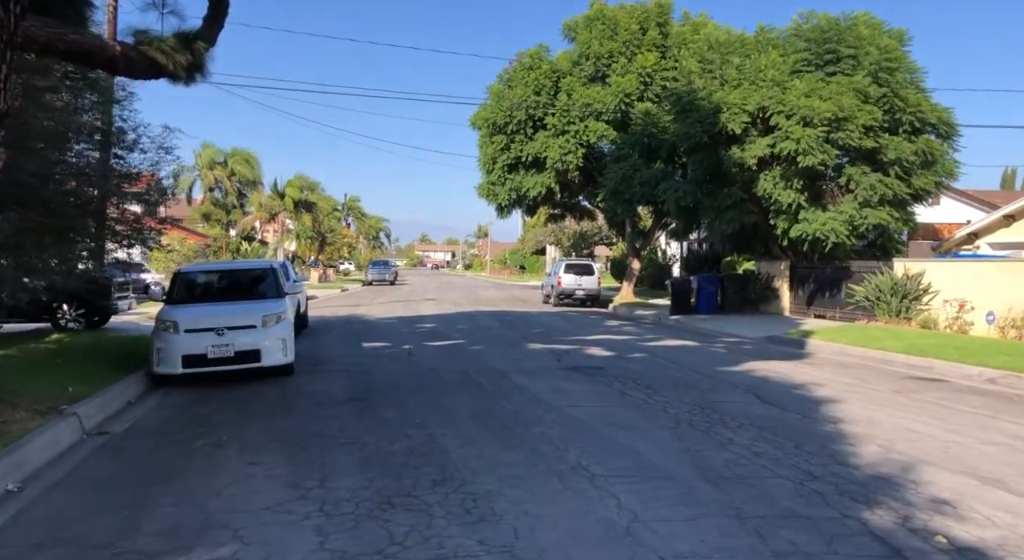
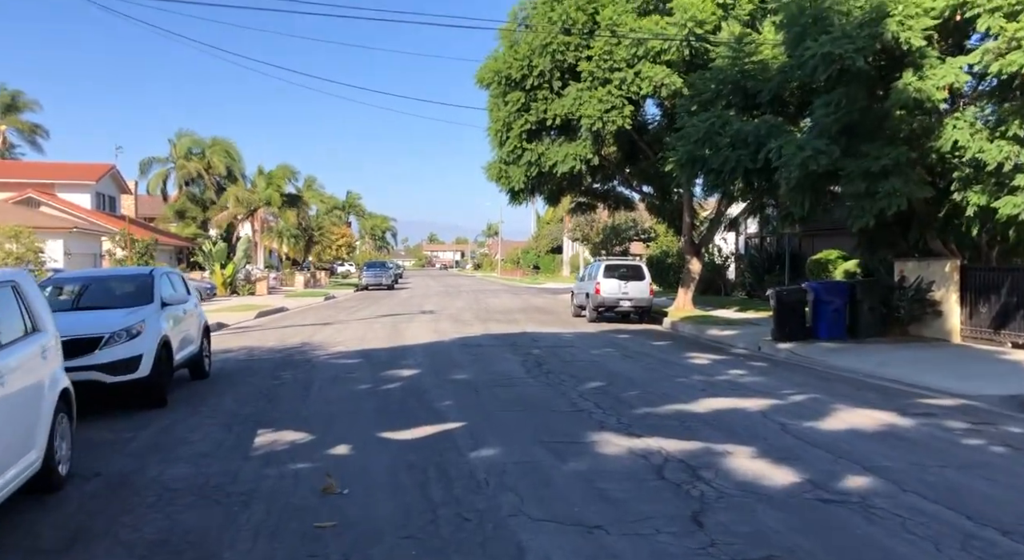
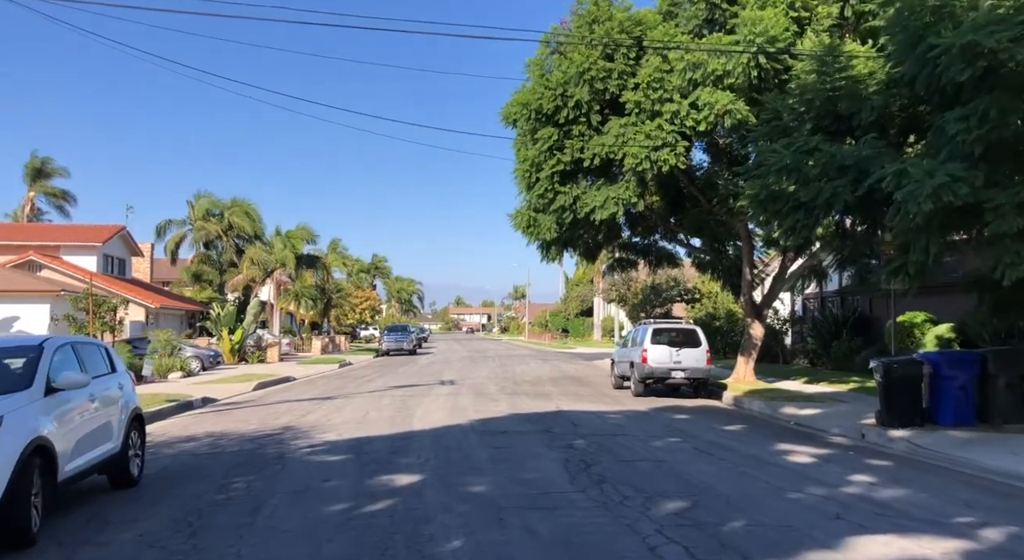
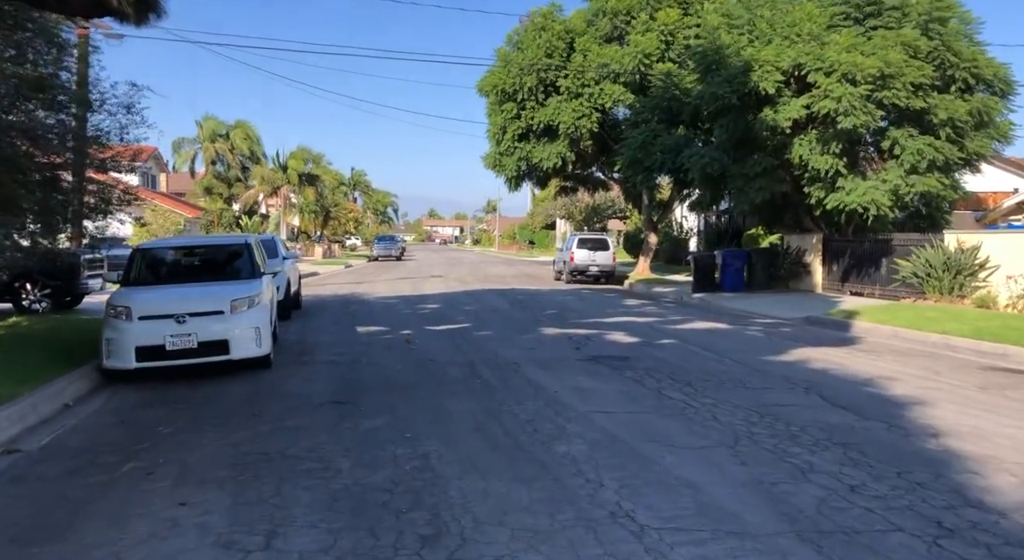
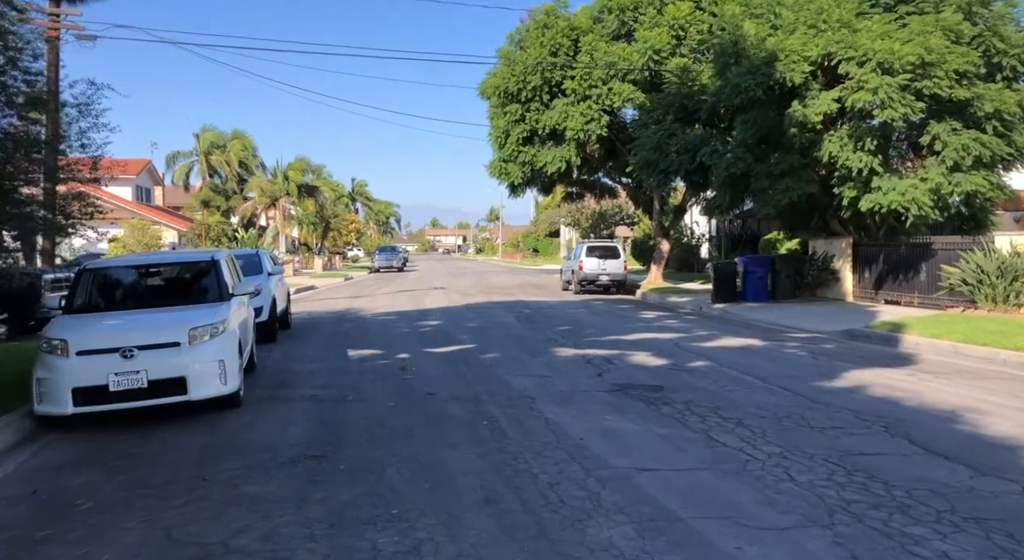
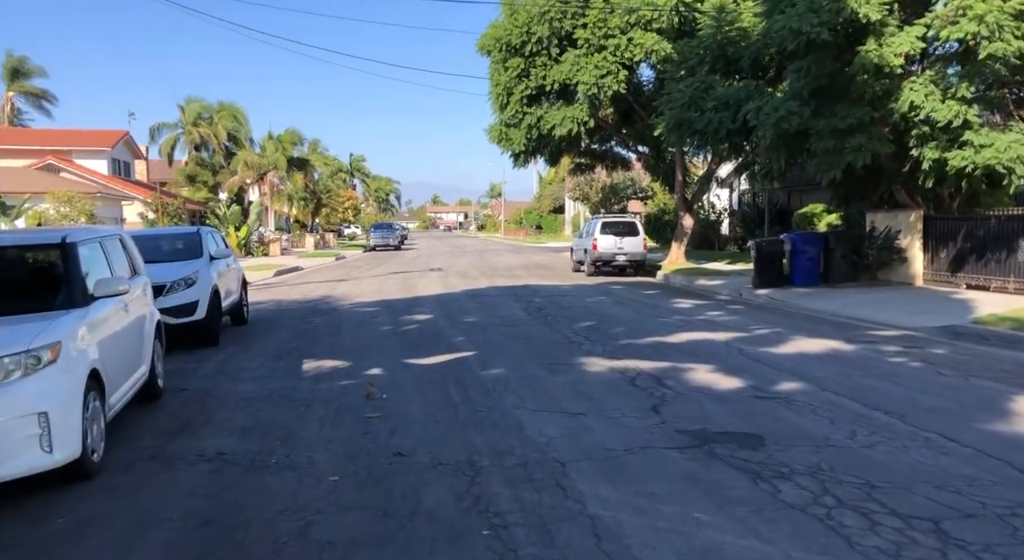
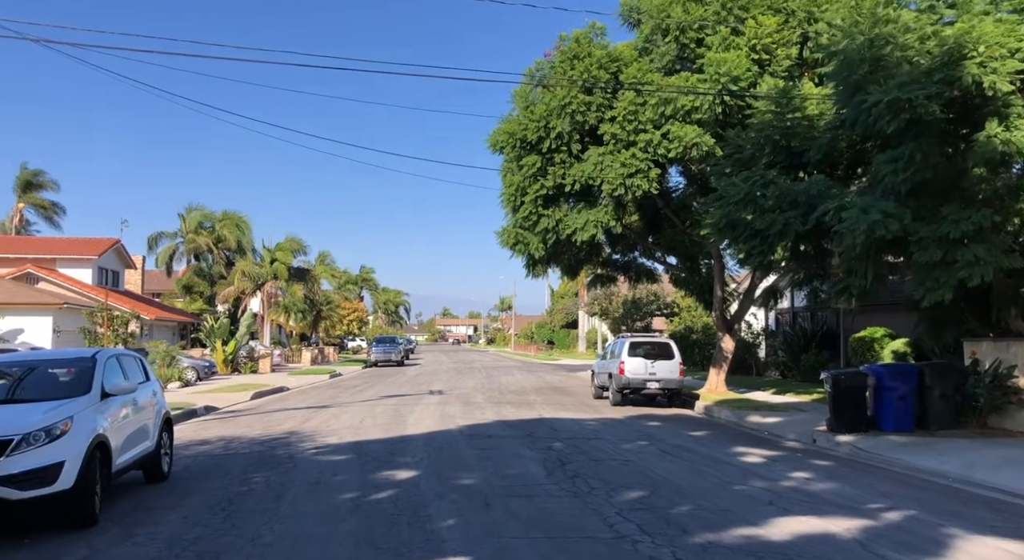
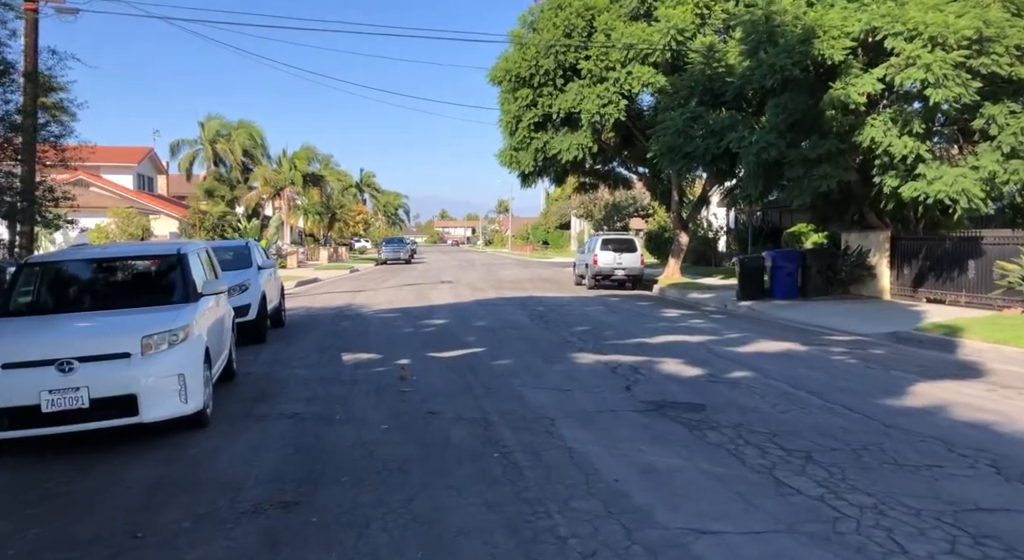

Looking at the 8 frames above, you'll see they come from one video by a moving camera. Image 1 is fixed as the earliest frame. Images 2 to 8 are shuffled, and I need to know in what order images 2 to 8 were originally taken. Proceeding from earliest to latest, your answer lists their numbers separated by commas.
4, 5, 8, 6, 2, 7, 3
